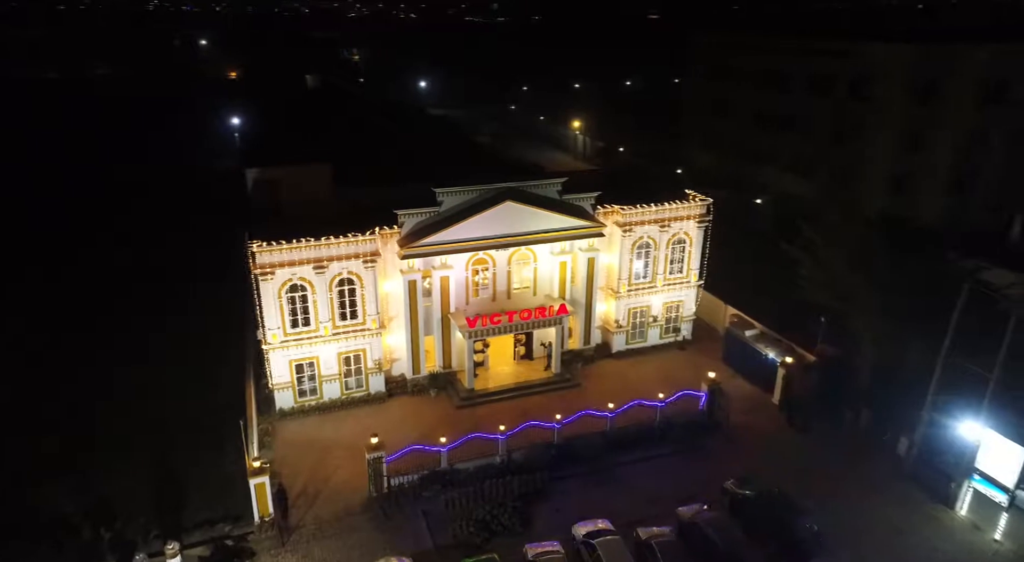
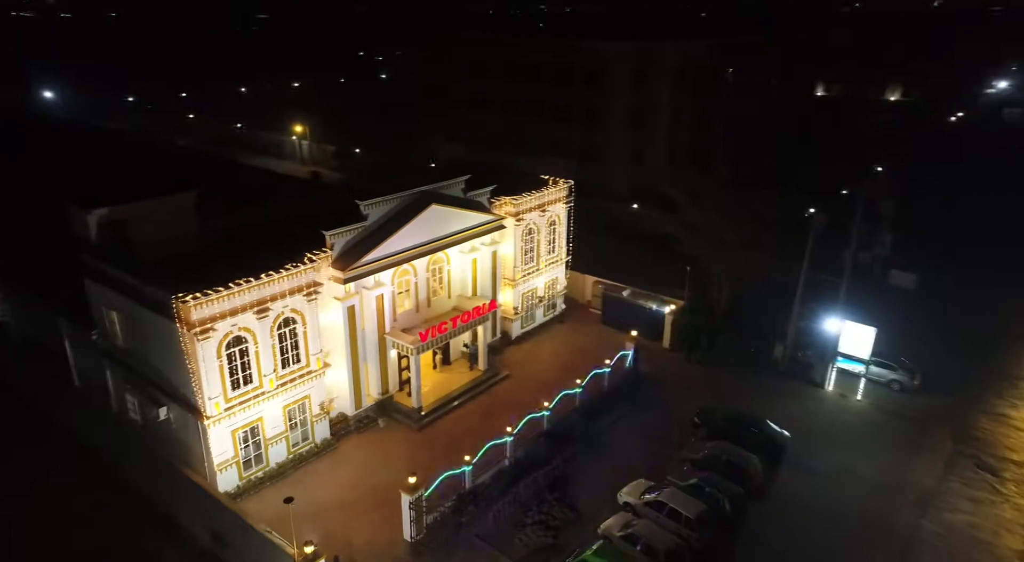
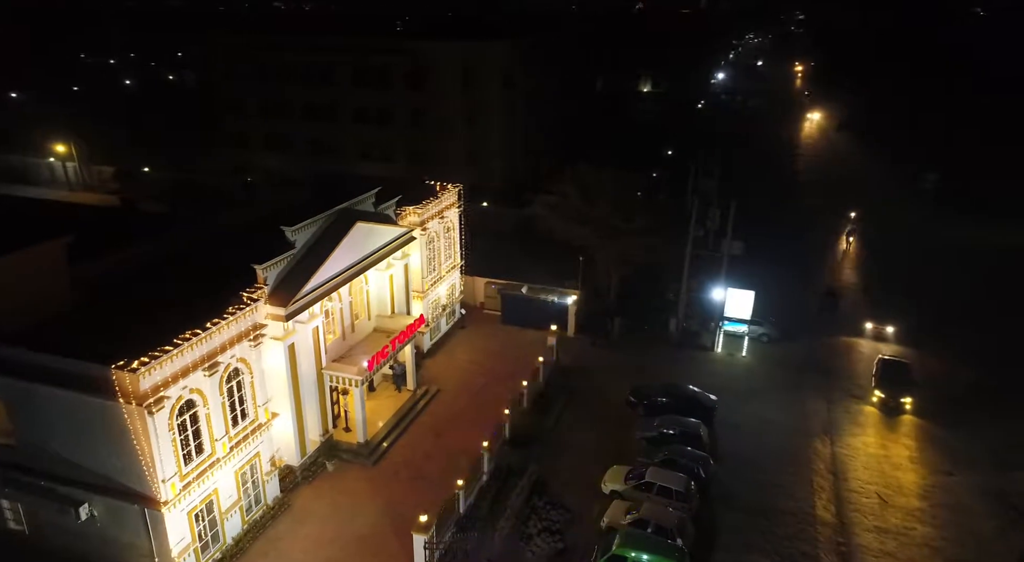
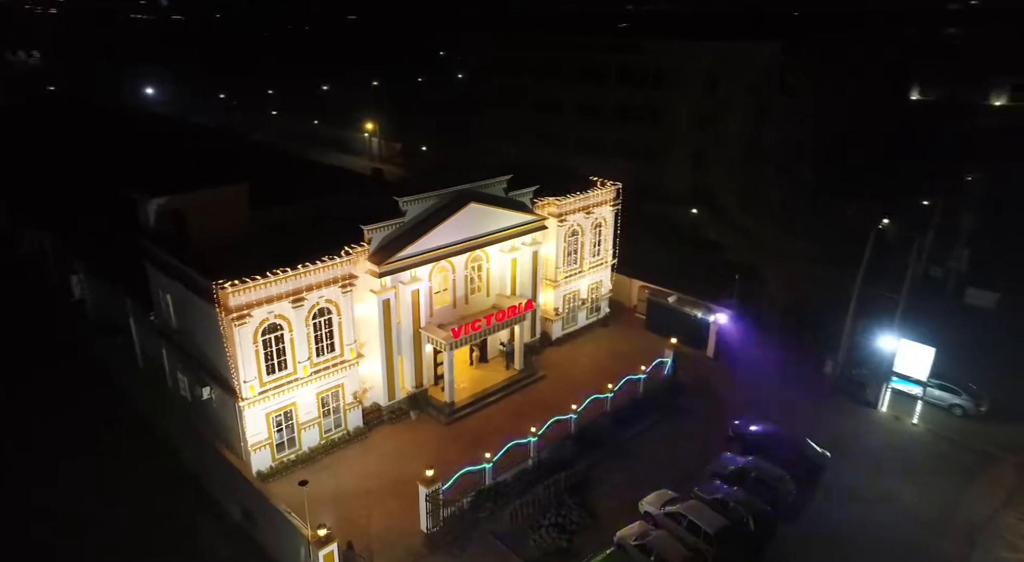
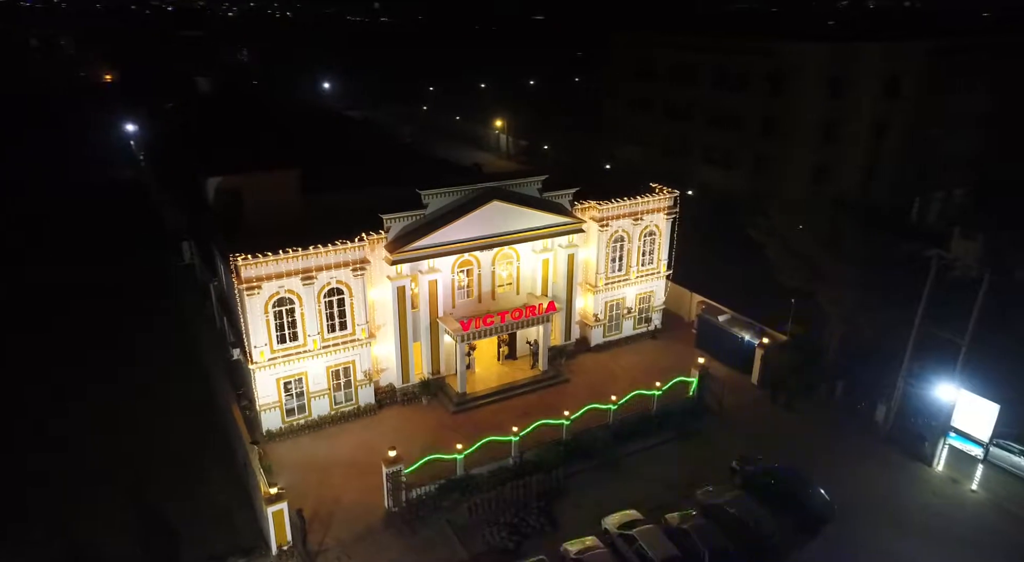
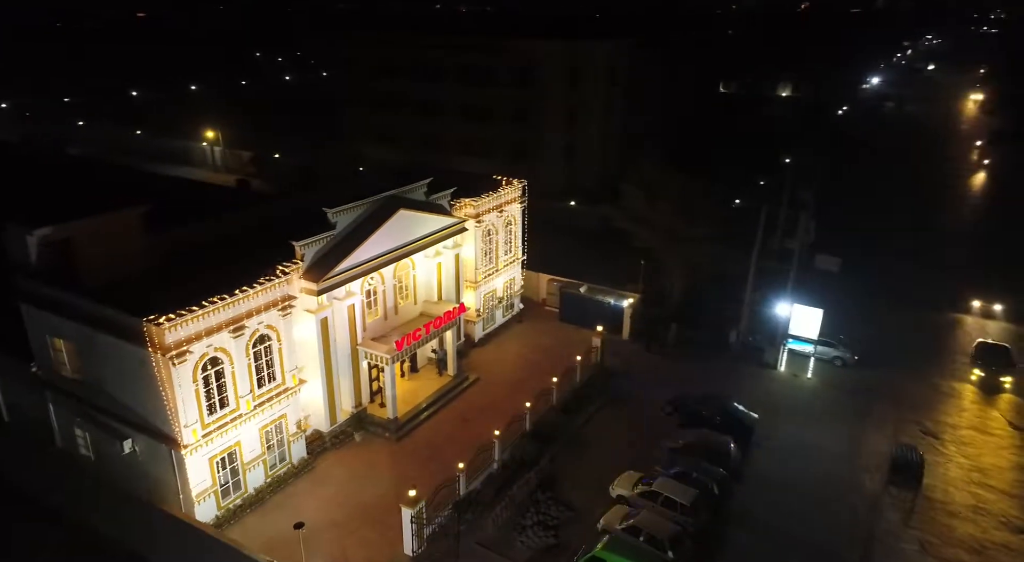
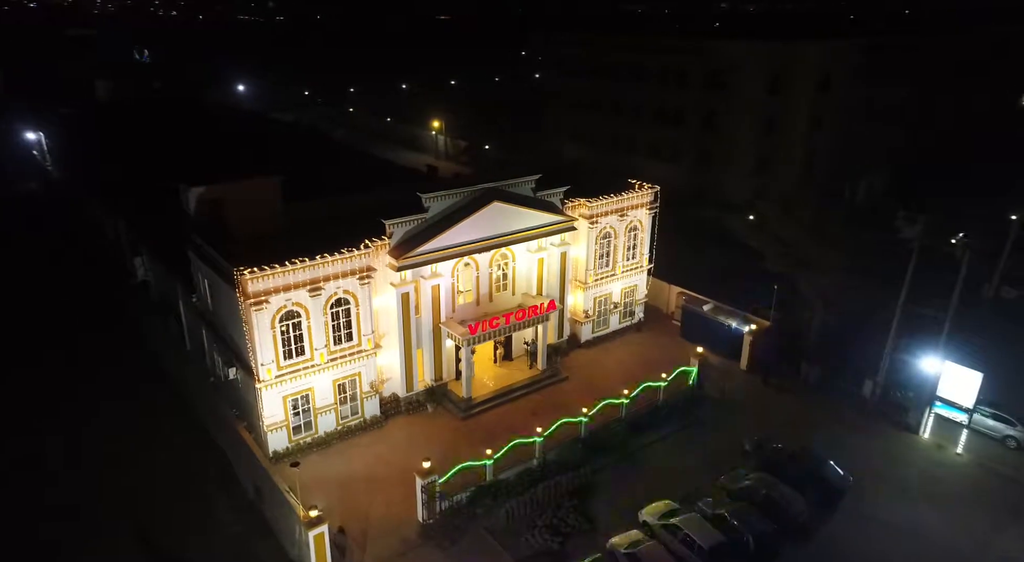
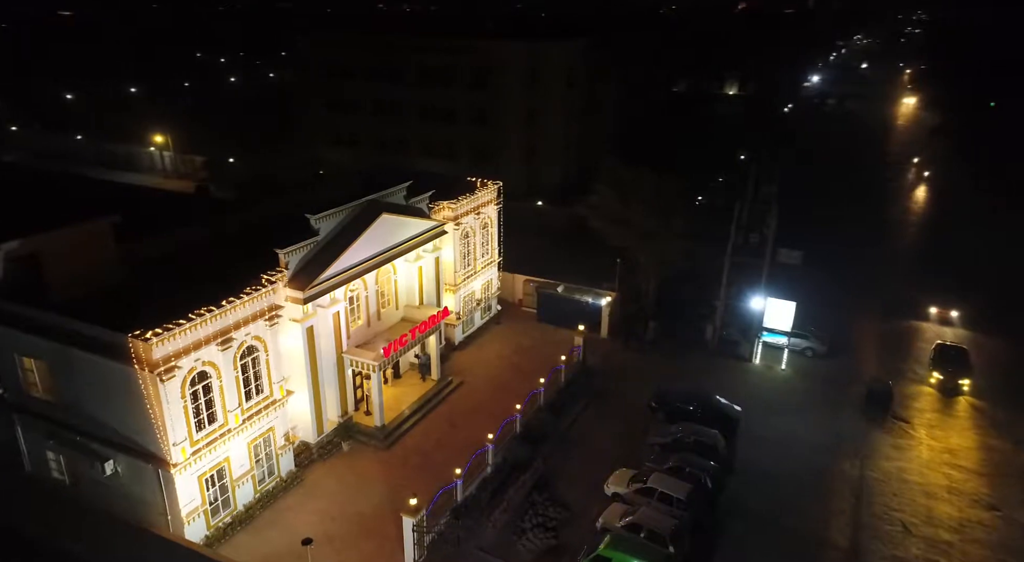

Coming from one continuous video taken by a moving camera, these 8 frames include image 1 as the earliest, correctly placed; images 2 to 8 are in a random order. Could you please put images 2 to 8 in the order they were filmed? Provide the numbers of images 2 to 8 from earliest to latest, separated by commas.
5, 7, 4, 2, 6, 8, 3
